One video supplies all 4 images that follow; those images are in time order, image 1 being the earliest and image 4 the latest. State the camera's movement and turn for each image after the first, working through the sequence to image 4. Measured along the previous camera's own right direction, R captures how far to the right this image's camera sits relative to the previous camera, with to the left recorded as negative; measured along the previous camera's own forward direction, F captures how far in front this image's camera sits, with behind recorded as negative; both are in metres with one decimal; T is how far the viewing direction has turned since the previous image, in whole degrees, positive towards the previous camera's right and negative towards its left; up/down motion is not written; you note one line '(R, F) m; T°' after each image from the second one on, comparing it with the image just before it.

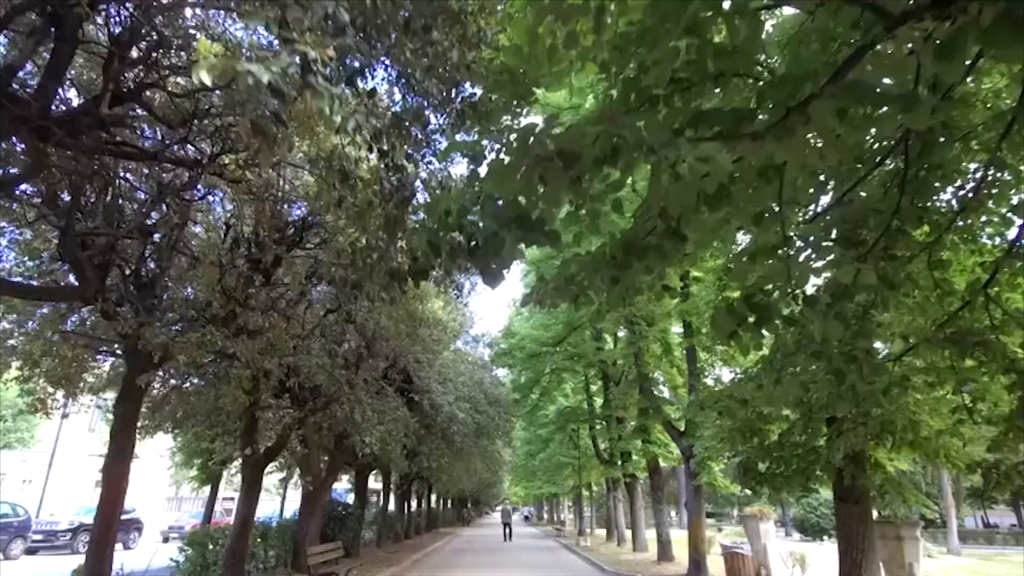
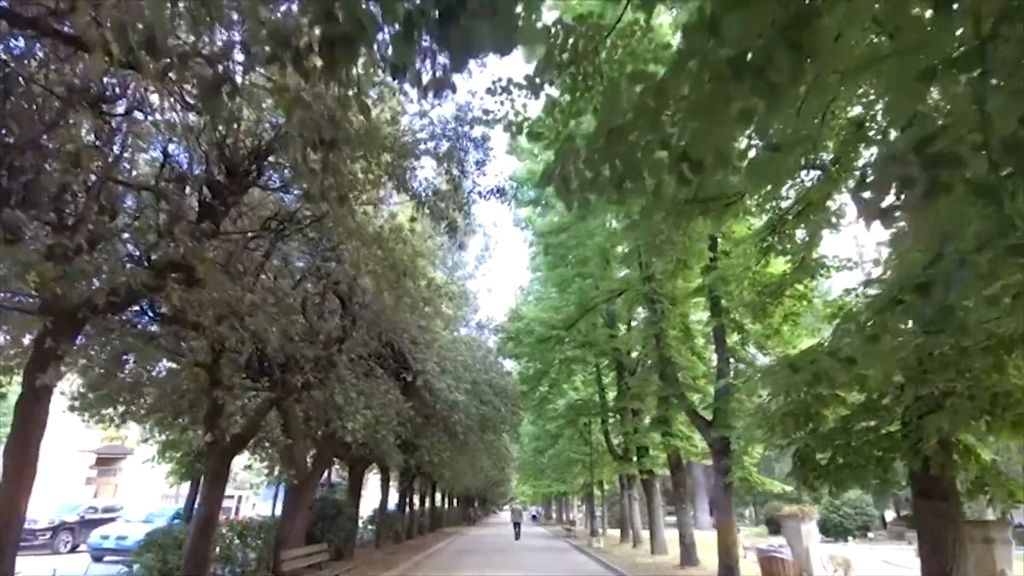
(0.0, +2.0) m; -1°
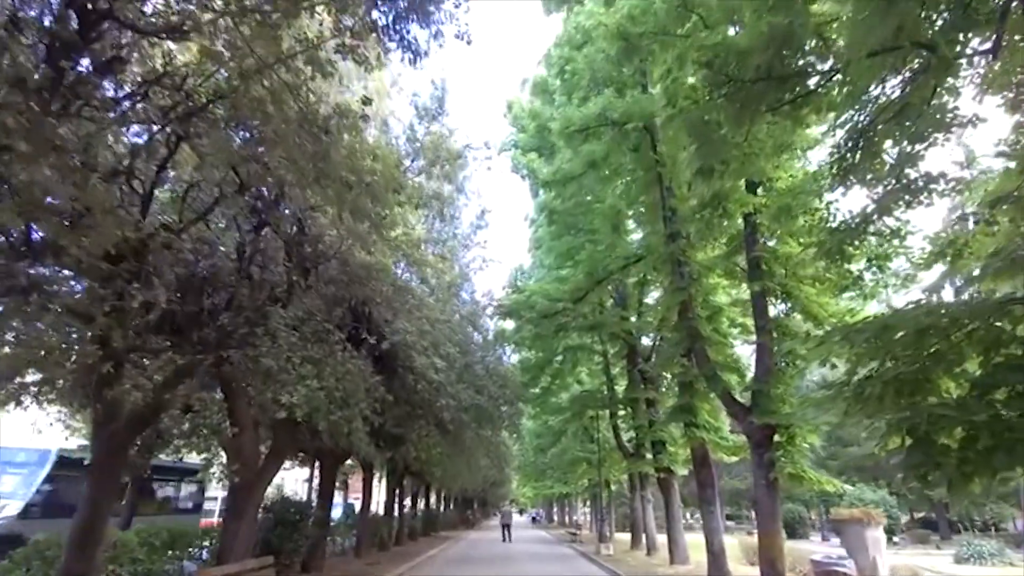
(+0.1, +3.0) m; 0°
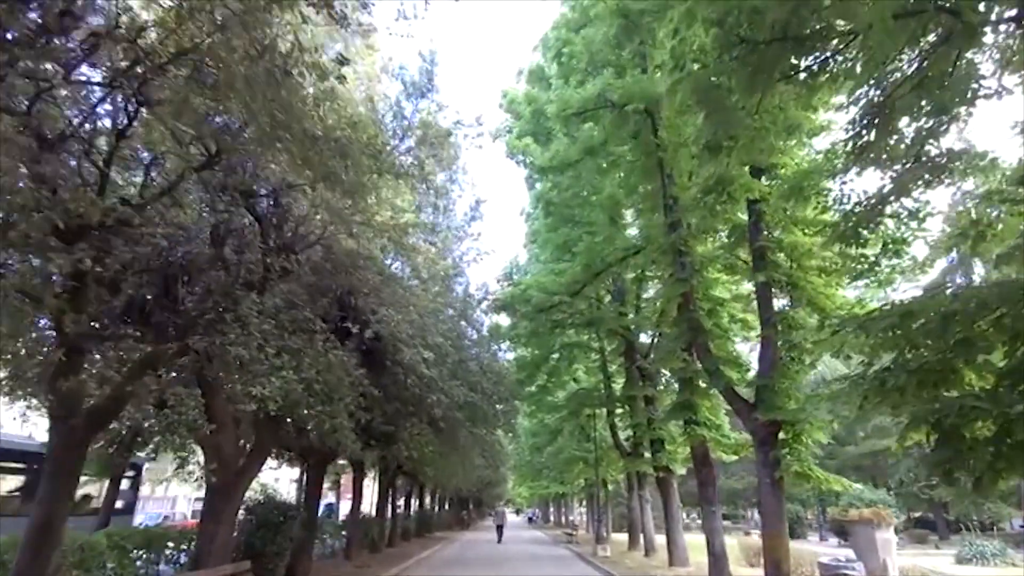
(+0.1, +0.6) m; 0°
